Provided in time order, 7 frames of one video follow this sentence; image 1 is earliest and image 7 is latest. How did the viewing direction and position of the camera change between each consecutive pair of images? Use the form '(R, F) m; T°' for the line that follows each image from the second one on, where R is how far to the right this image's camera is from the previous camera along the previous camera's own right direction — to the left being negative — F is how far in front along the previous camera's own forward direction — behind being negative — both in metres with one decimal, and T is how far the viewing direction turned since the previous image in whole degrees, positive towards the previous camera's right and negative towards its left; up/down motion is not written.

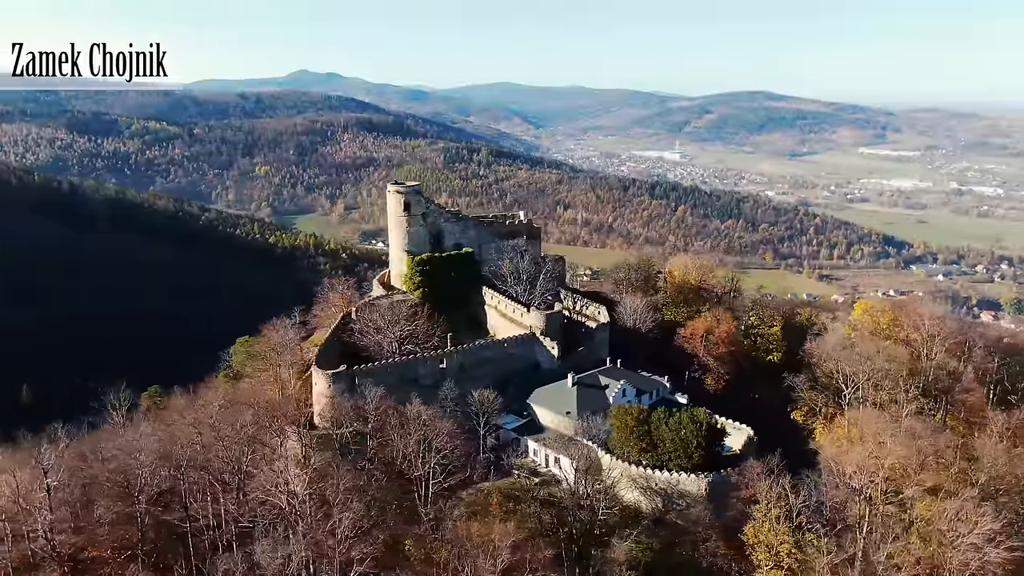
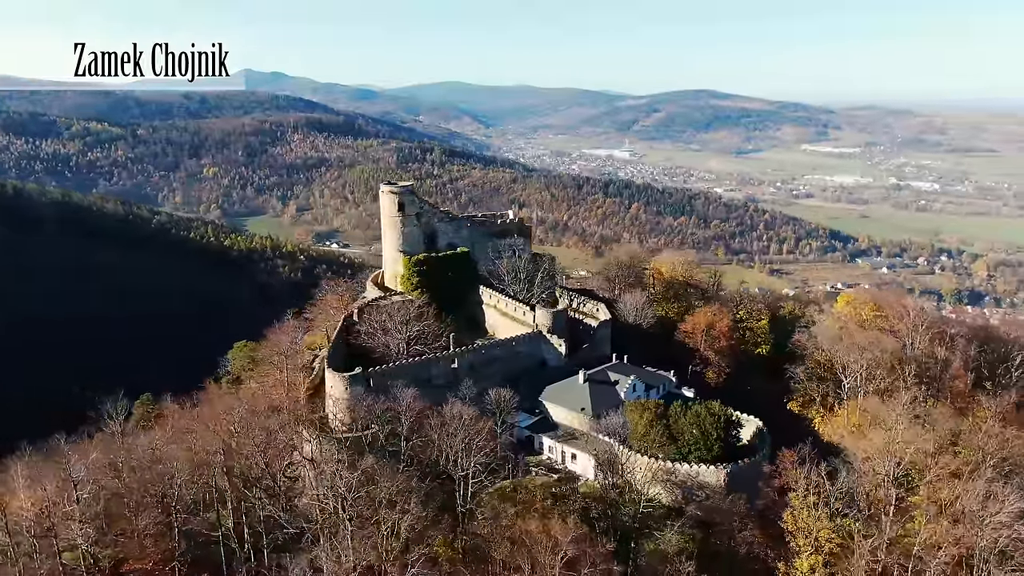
(-2.2, -0.1) m; +4°
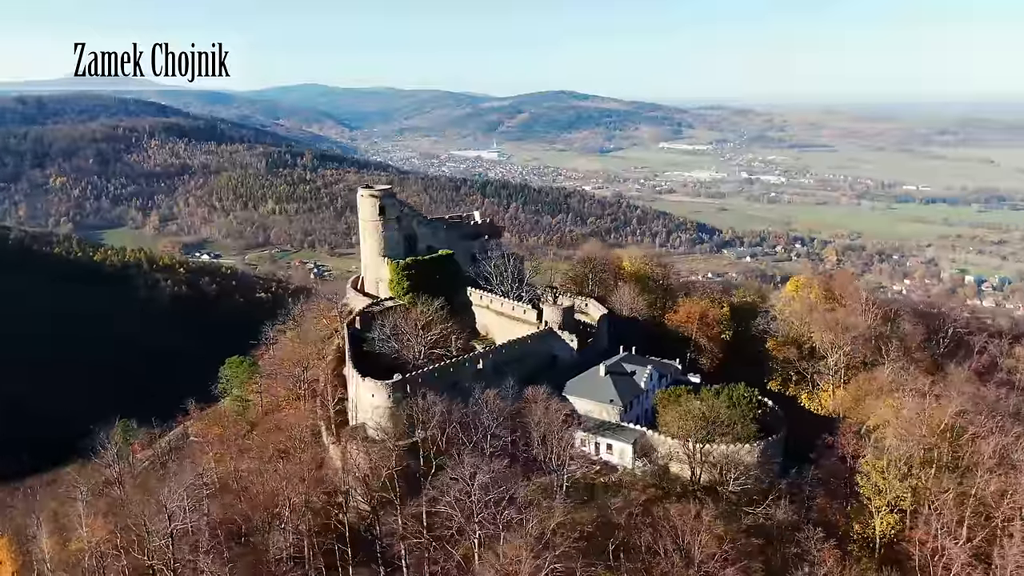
(-5.6, +0.2) m; +10°
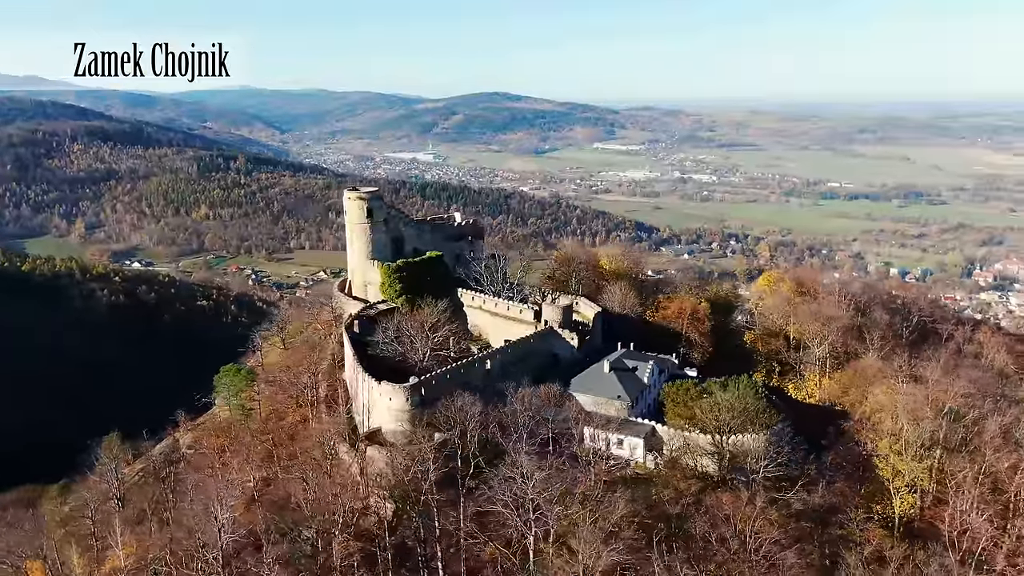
(-2.6, 0.0) m; +5°
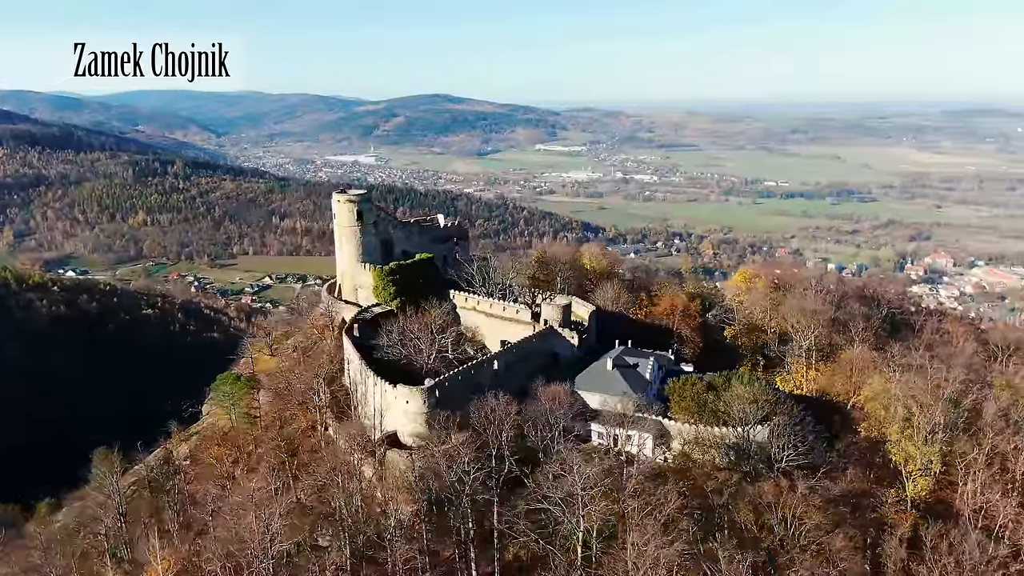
(-2.3, -0.1) m; +4°
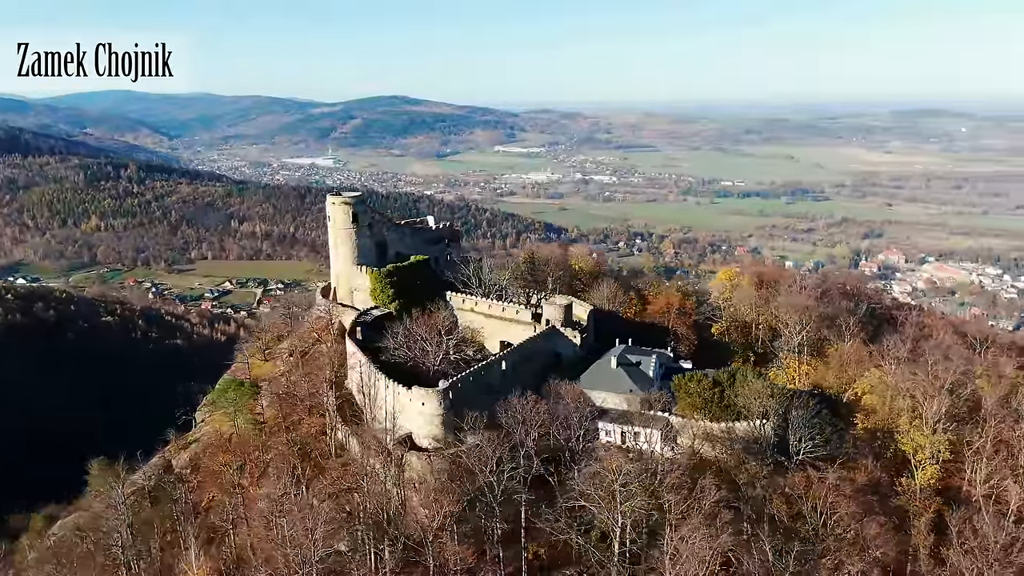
(-1.8, -0.1) m; +3°
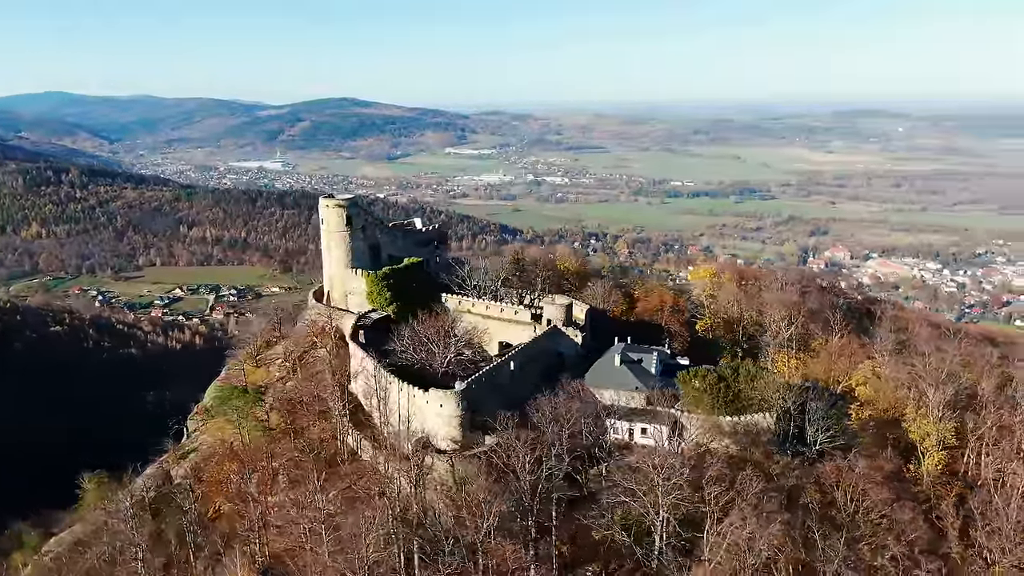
(-2.1, -0.1) m; +4°
